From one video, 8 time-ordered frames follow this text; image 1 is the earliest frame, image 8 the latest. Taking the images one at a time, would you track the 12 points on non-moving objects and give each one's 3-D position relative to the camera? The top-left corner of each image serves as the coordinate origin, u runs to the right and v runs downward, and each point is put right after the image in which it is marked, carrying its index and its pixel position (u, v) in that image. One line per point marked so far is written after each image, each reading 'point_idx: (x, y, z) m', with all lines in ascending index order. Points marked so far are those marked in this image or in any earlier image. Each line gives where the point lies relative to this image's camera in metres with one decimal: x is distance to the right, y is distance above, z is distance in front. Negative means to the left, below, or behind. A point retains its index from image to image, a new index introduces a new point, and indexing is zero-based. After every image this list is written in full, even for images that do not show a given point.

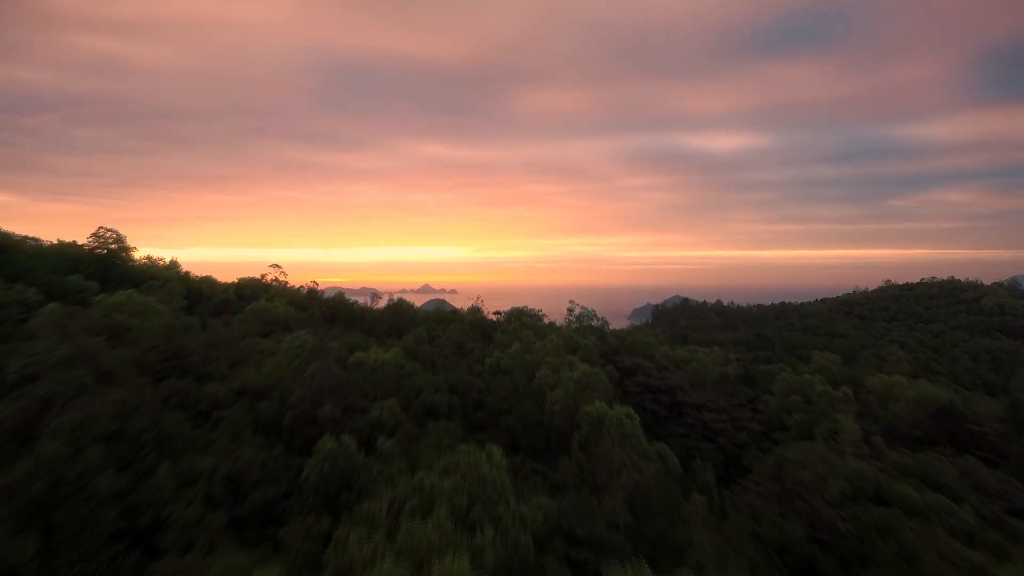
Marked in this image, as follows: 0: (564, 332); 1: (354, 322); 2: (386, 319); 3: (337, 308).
0: (+0.9, -0.8, +9.0) m
1: (-2.4, -0.5, +8.2) m
2: (-1.8, -0.5, +8.1) m
3: (-2.9, -0.4, +9.1) m
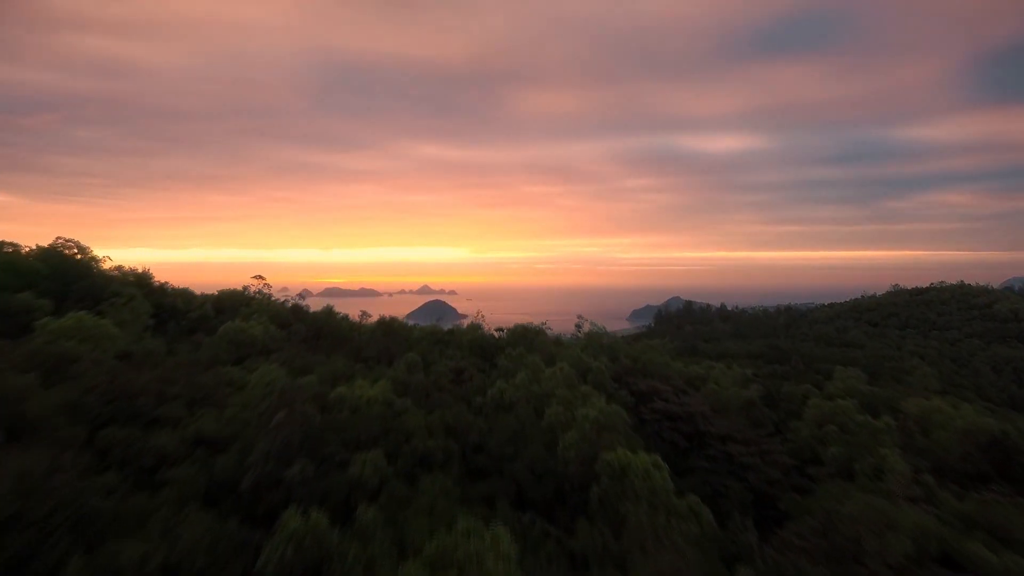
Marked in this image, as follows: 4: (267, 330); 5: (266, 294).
0: (+0.9, -1.0, +8.2) m
1: (-2.3, -0.7, +7.4) m
2: (-1.8, -0.7, +7.3) m
3: (-2.8, -0.6, +8.3) m
4: (-3.4, -0.6, +7.6) m
5: (-4.7, -0.2, +10.4) m
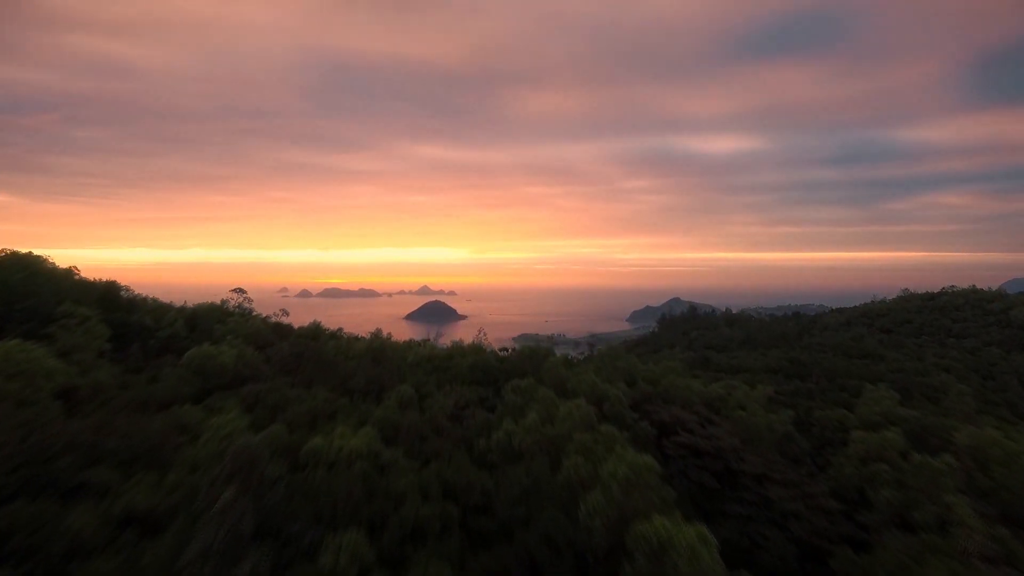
0: (+1.0, -1.2, +7.3) m
1: (-2.2, -1.0, +6.5) m
2: (-1.7, -0.9, +6.4) m
3: (-2.8, -0.8, +7.4) m
4: (-3.3, -0.8, +6.7) m
5: (-4.6, -0.4, +9.6) m
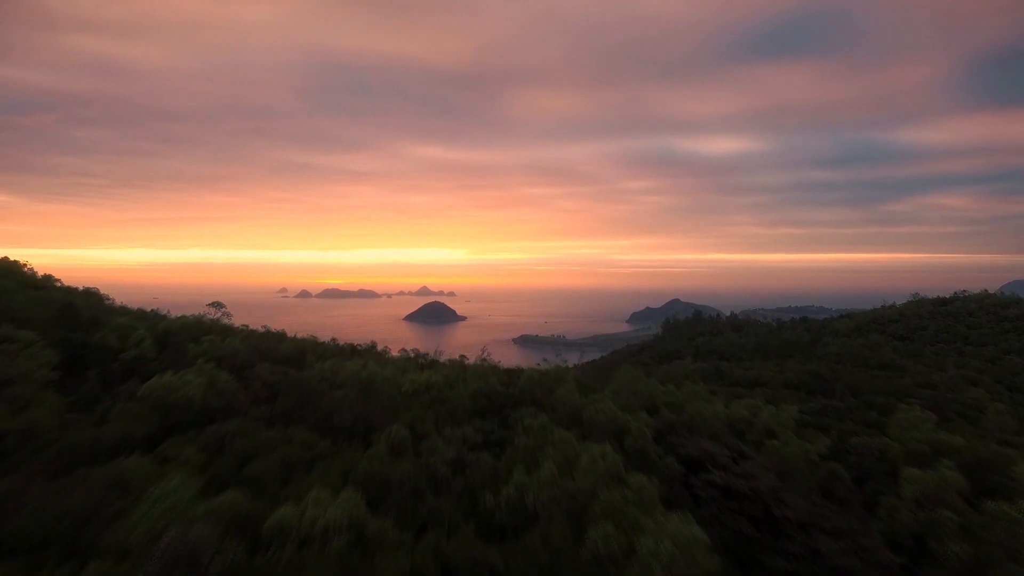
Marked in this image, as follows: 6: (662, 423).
0: (+1.1, -1.4, +6.5) m
1: (-2.1, -1.2, +5.7) m
2: (-1.6, -1.1, +5.6) m
3: (-2.7, -1.0, +6.6) m
4: (-3.2, -1.0, +5.9) m
5: (-4.5, -0.6, +8.7) m
6: (+1.9, -1.7, +7.0) m
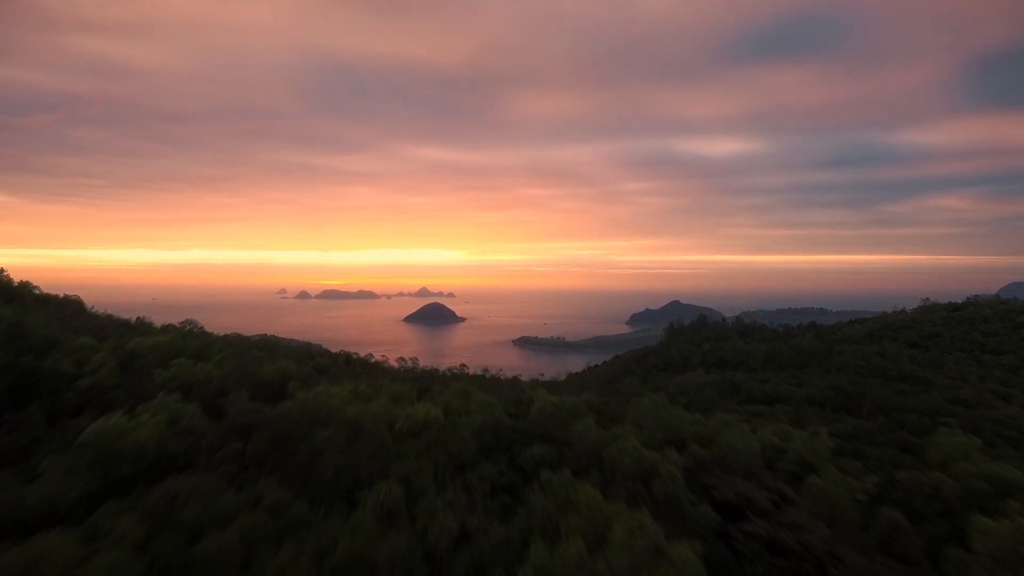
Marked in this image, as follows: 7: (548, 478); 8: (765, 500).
0: (+1.2, -1.6, +5.7) m
1: (-2.0, -1.4, +4.9) m
2: (-1.5, -1.3, +4.8) m
3: (-2.6, -1.2, +5.8) m
4: (-3.1, -1.2, +5.1) m
5: (-4.4, -0.8, +7.9) m
6: (+2.0, -1.9, +6.1) m
7: (+0.3, -1.5, +4.6) m
8: (+2.6, -2.2, +5.6) m
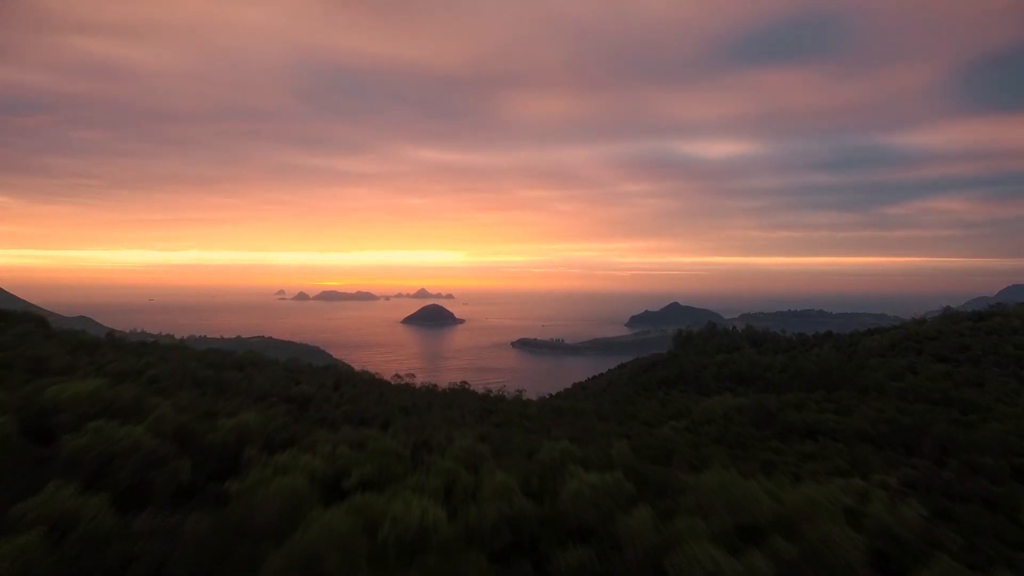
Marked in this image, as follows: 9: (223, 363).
0: (+1.4, -2.0, +4.1) m
1: (-1.8, -1.7, +3.4) m
2: (-1.3, -1.7, +3.3) m
3: (-2.4, -1.6, +4.2) m
4: (-2.9, -1.6, +3.5) m
5: (-4.2, -1.1, +6.4) m
6: (+2.2, -2.3, +4.6) m
7: (+0.5, -1.9, +3.0) m
8: (+2.8, -2.5, +4.1) m
9: (-8.0, -2.1, +15.2) m
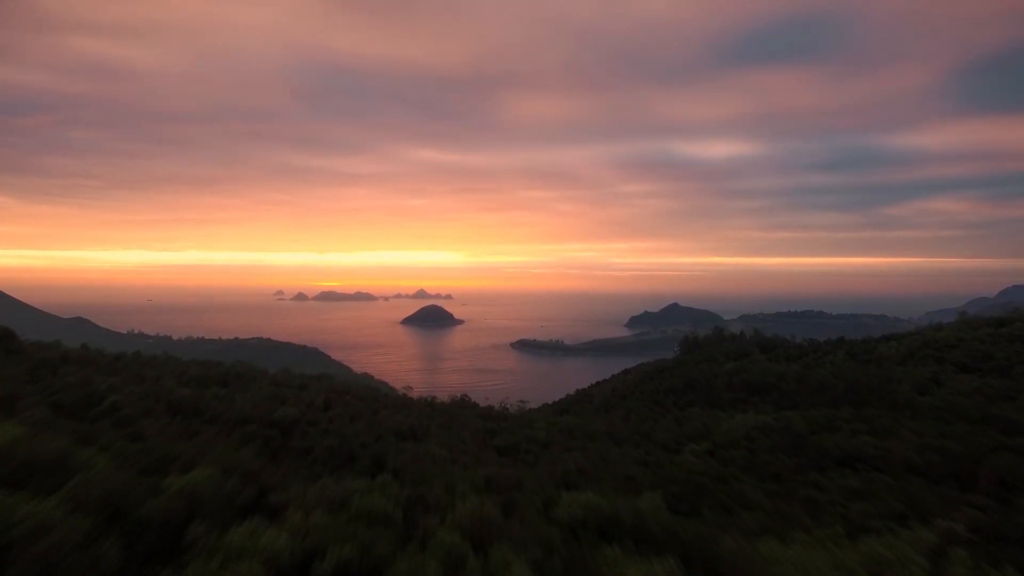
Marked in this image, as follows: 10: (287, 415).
0: (+1.5, -2.2, +3.0) m
1: (-1.7, -1.9, +2.3) m
2: (-1.2, -1.9, +2.1) m
3: (-2.2, -1.8, +3.1) m
4: (-2.8, -1.8, +2.4) m
5: (-4.1, -1.4, +5.3) m
6: (+2.3, -2.5, +3.5) m
7: (+0.6, -2.1, +1.9) m
8: (+3.0, -2.8, +3.0) m
9: (-7.9, -2.3, +14.1) m
10: (-4.2, -2.4, +10.4) m
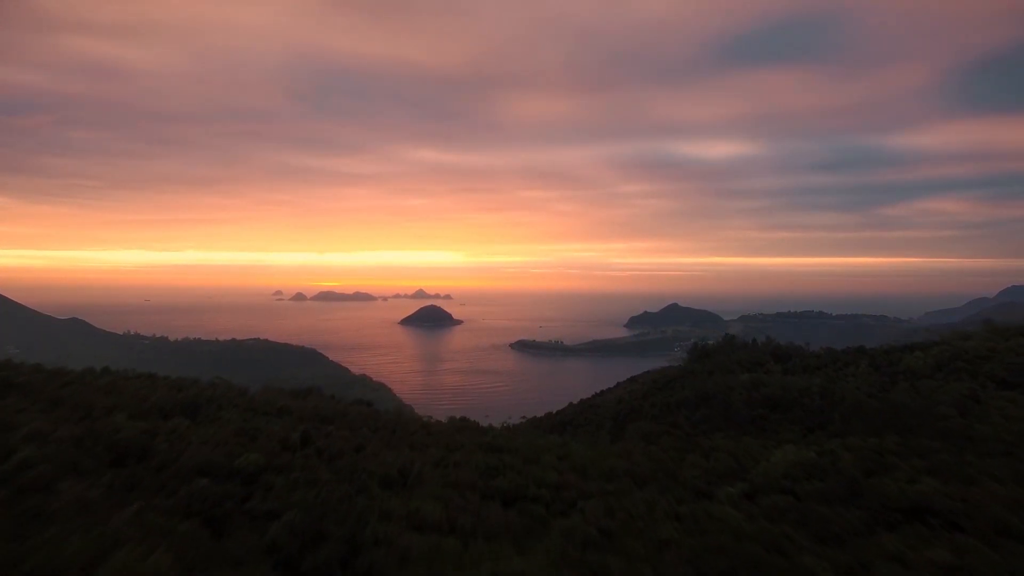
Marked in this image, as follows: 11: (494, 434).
0: (+1.7, -2.6, +1.4) m
1: (-1.5, -2.3, +0.6) m
2: (-1.0, -2.2, +0.5) m
3: (-2.1, -2.1, +1.5) m
4: (-2.6, -2.2, +0.8) m
5: (-3.9, -1.7, +3.6) m
6: (+2.5, -2.8, +1.8) m
7: (+0.8, -2.4, +0.2) m
8: (+3.1, -3.1, +1.4) m
9: (-7.7, -2.7, +12.4) m
10: (-4.1, -2.7, +8.7) m
11: (-0.5, -4.2, +16.0) m
